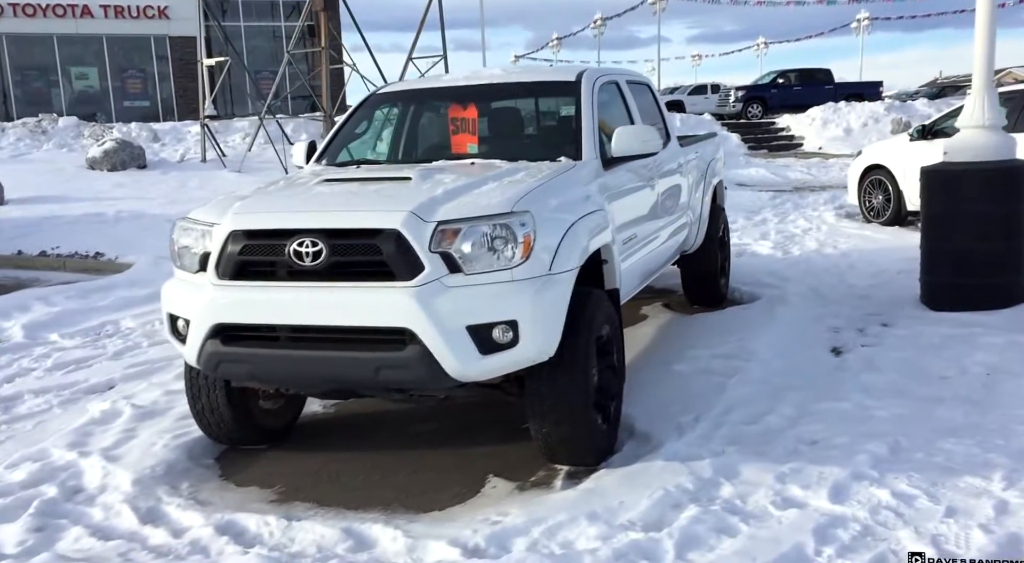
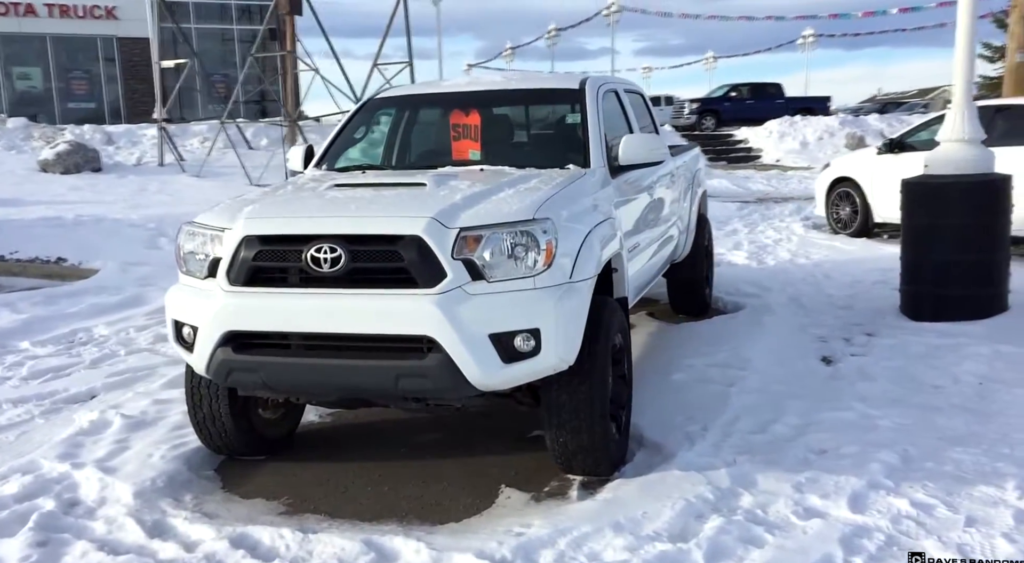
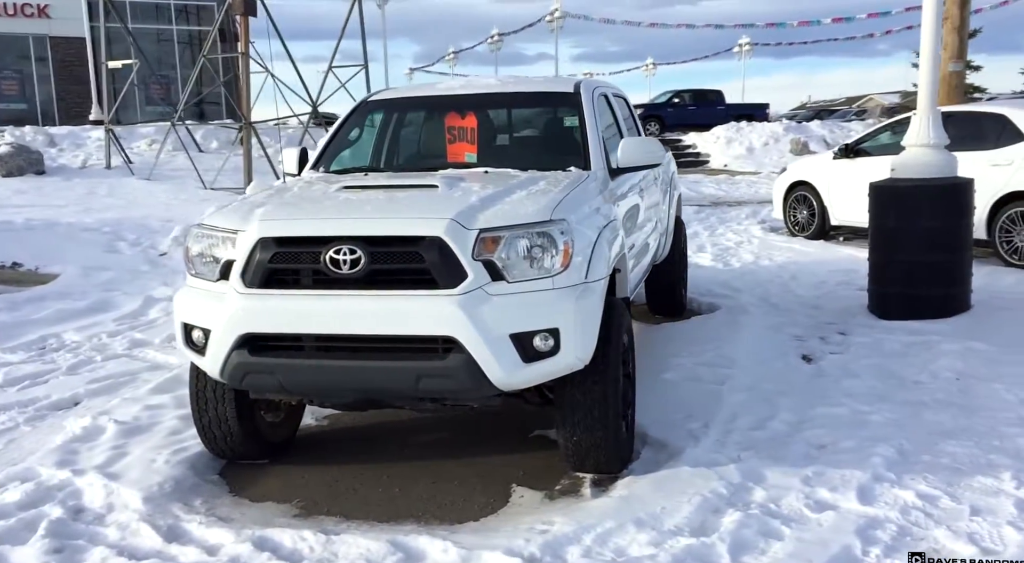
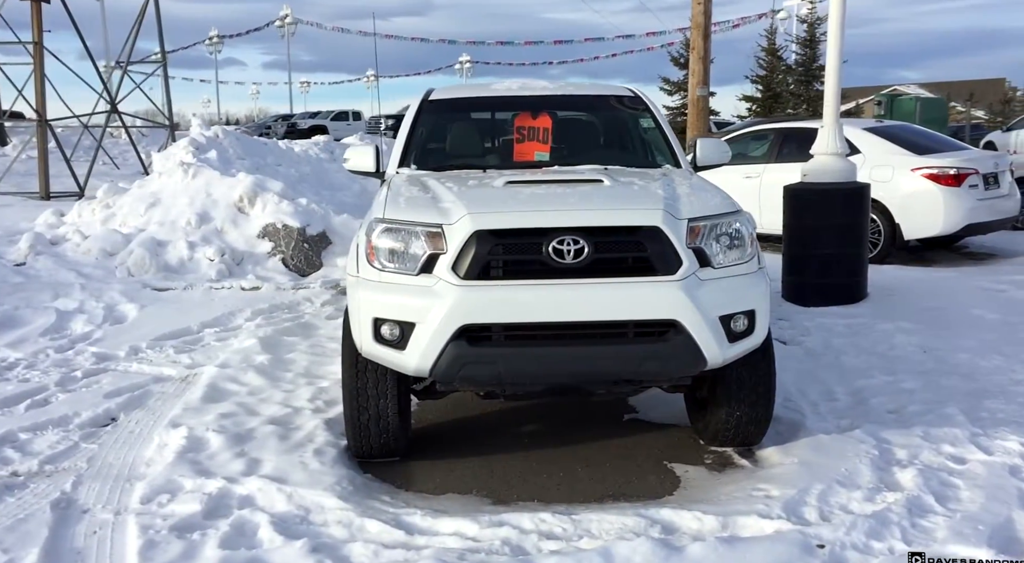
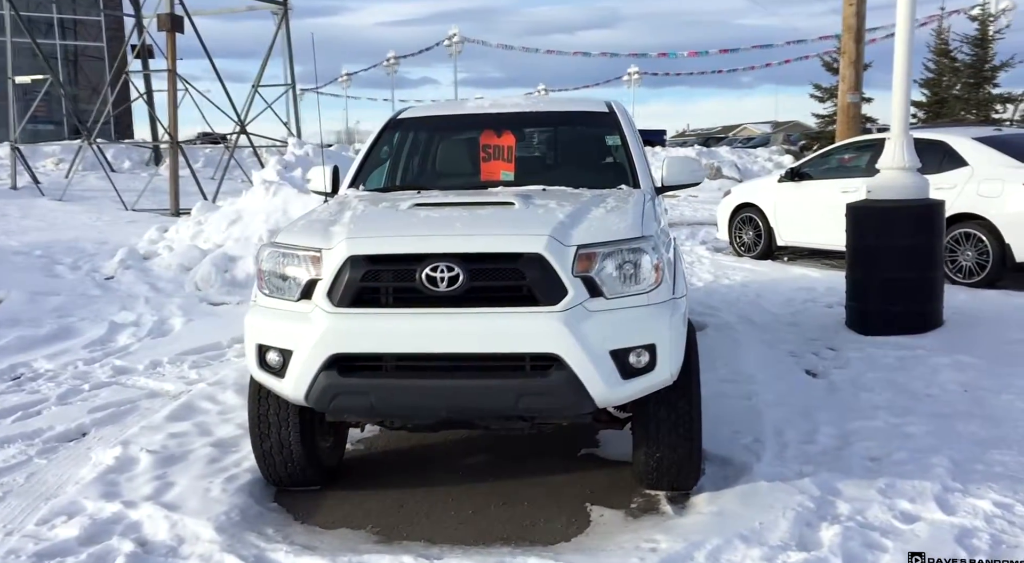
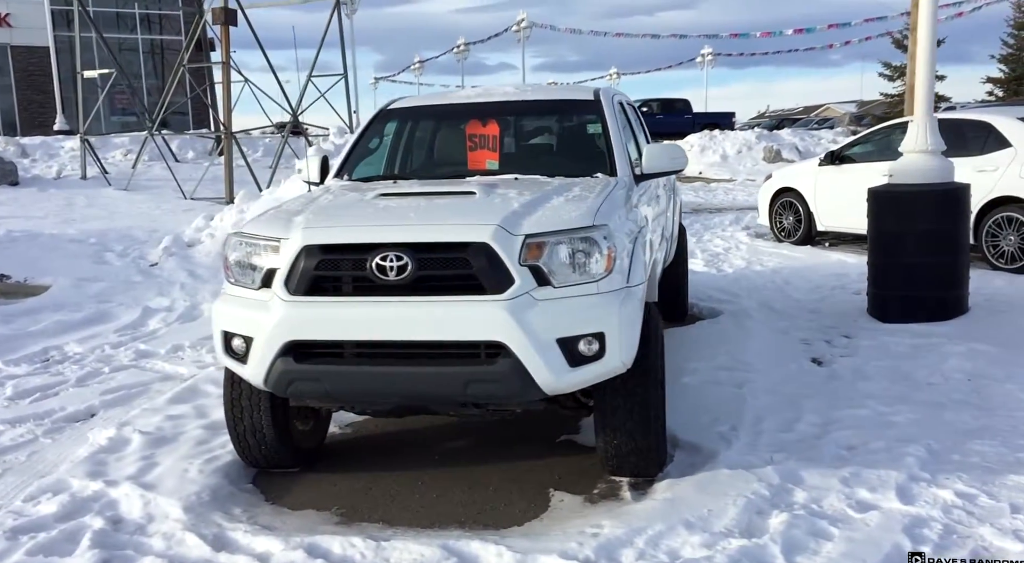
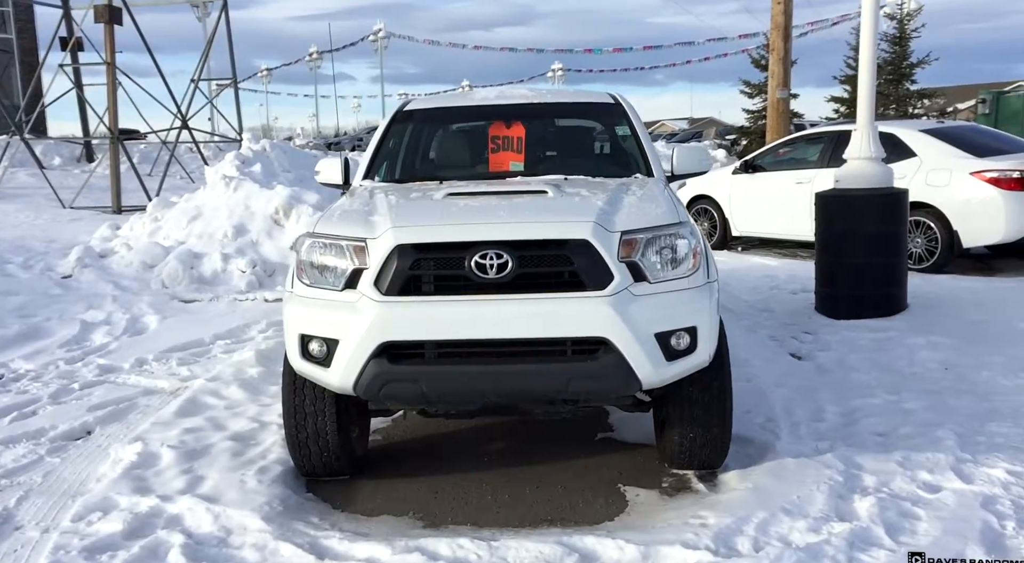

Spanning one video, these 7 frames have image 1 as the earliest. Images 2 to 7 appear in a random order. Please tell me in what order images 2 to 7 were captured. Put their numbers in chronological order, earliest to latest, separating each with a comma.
2, 3, 6, 5, 7, 4
